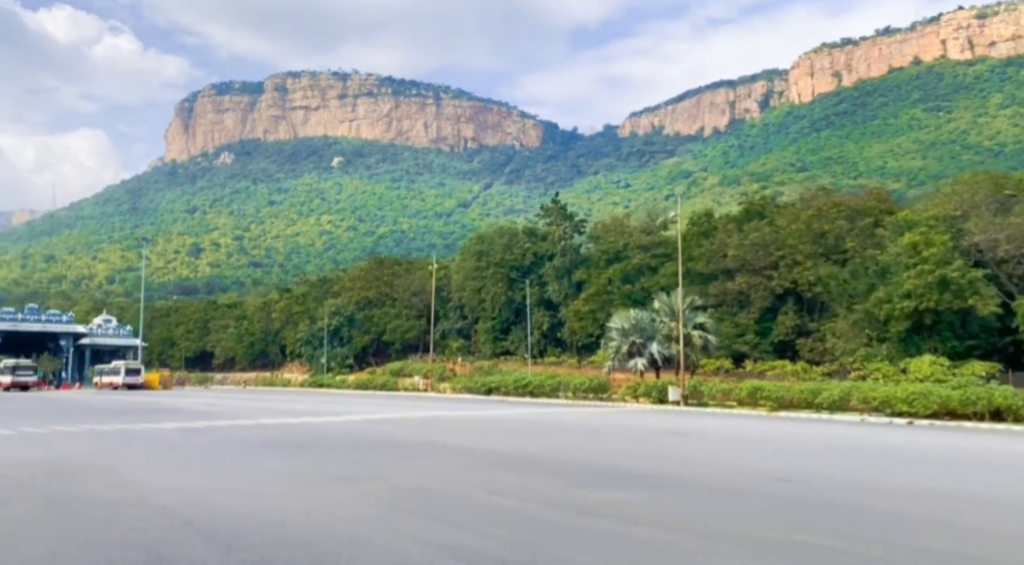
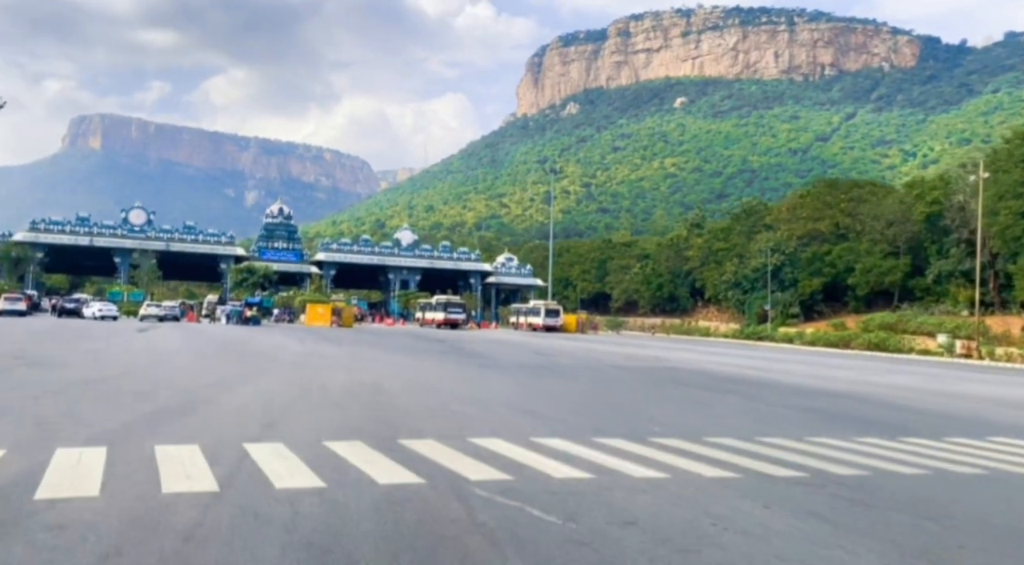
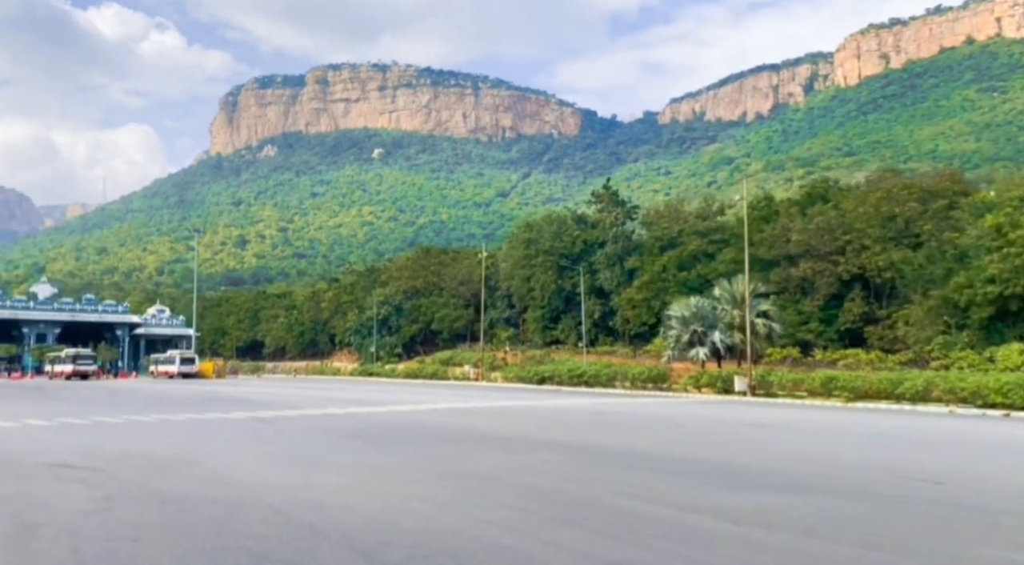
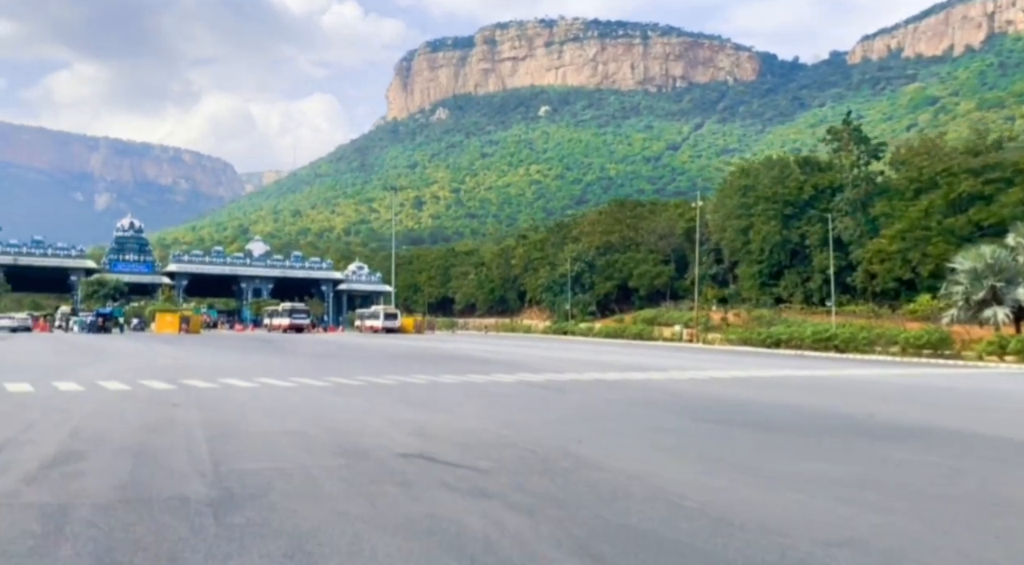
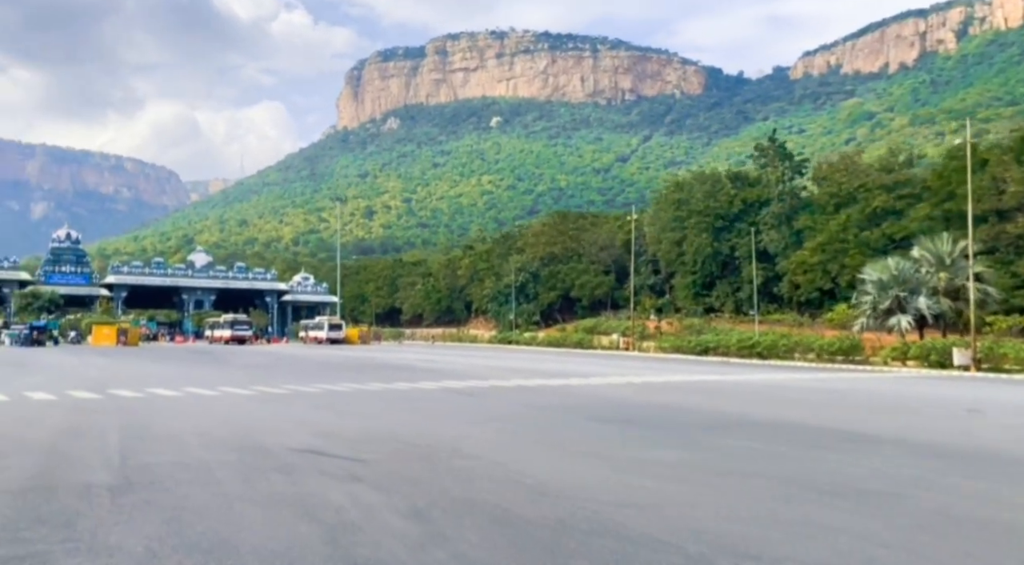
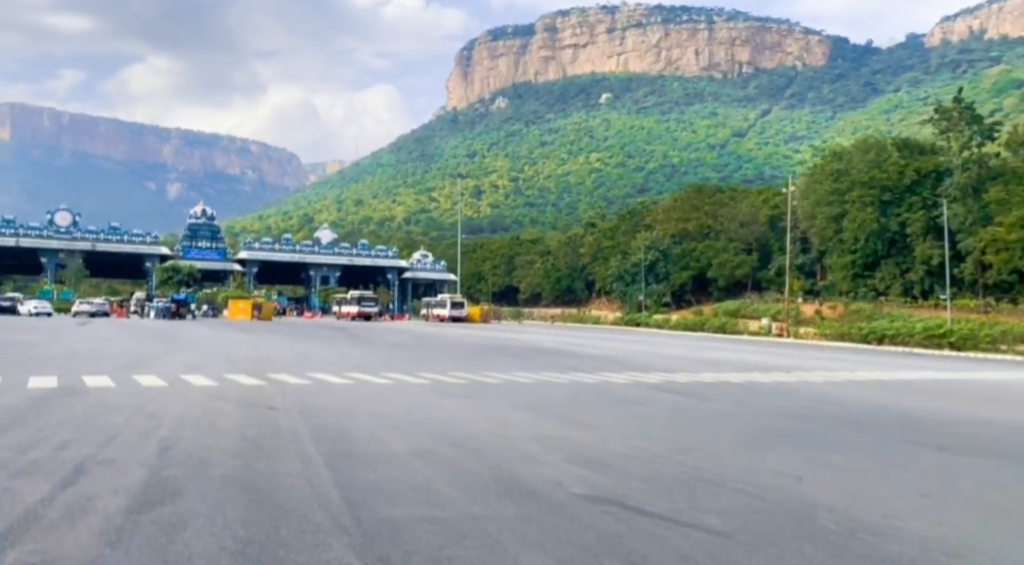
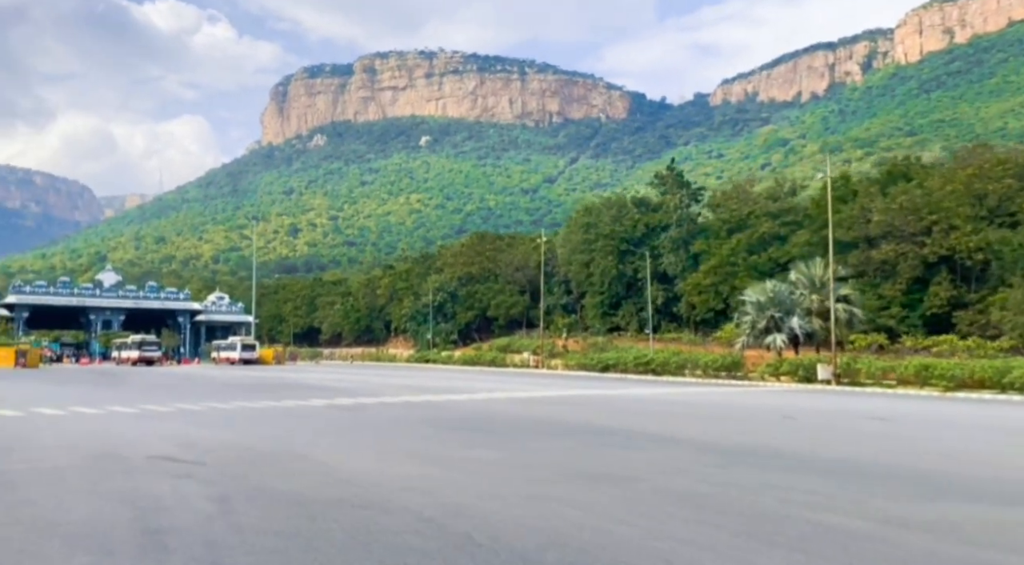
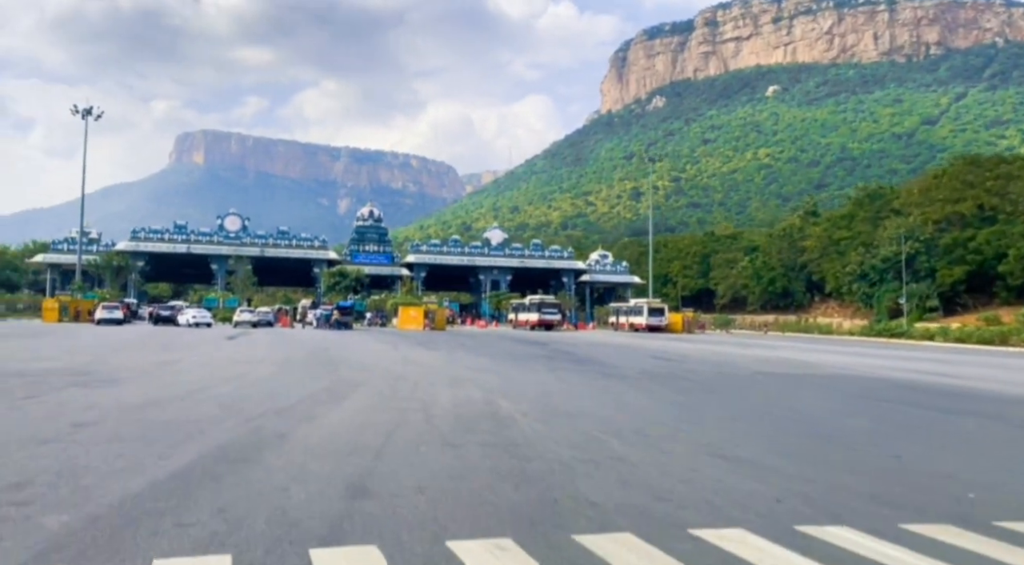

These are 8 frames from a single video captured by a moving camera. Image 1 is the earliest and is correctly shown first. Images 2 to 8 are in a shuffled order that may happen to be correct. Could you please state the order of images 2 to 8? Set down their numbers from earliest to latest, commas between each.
3, 7, 5, 4, 6, 2, 8
